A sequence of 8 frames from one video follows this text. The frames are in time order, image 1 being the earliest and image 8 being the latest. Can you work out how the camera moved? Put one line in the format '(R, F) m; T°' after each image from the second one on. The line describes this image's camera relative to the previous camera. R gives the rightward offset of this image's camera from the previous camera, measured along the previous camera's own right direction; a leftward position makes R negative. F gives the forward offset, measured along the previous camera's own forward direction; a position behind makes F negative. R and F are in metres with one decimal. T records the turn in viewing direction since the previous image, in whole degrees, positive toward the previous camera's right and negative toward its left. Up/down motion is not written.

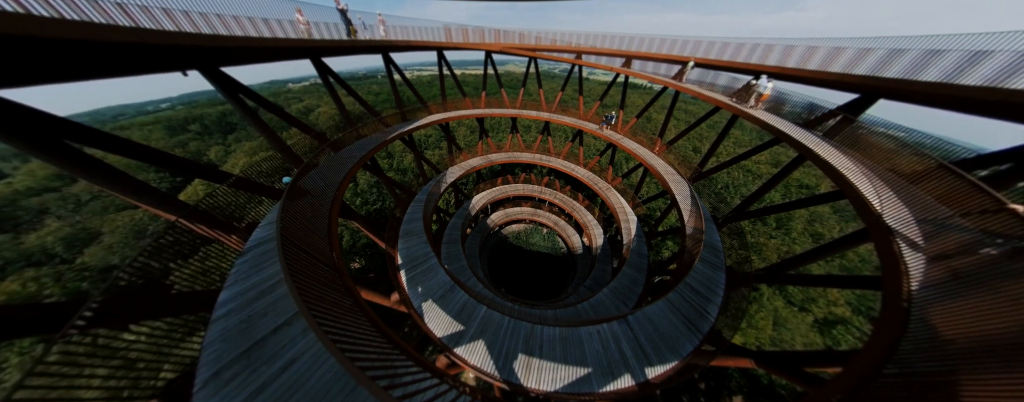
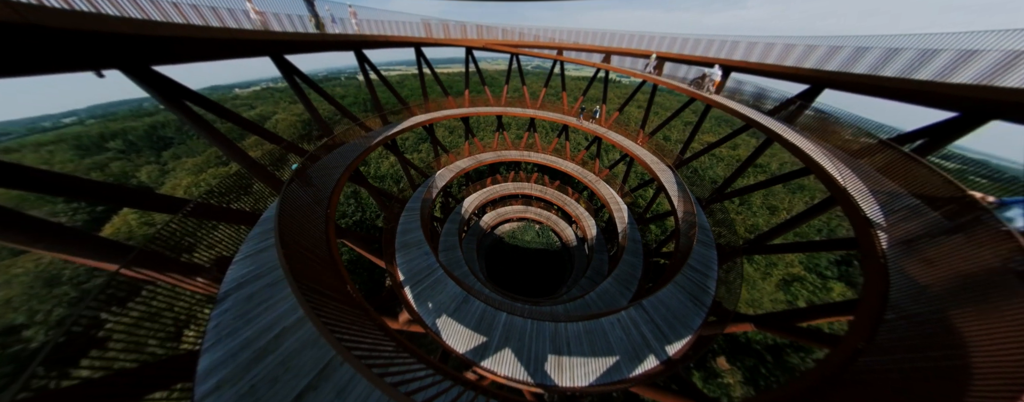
(-1.0, +0.1) m; +6°
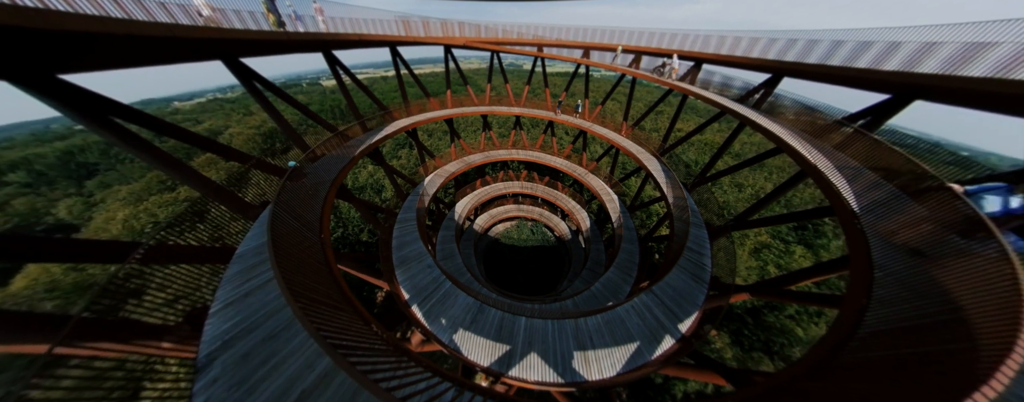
(-0.8, +0.1) m; +6°
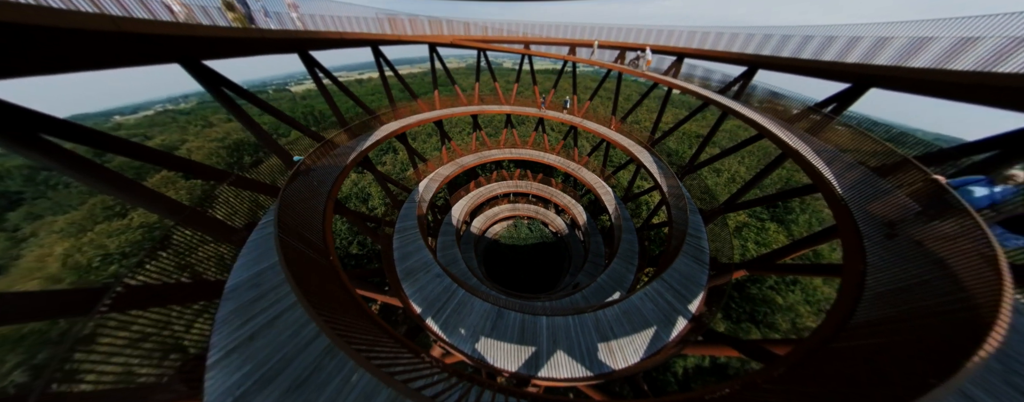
(-0.8, +0.1) m; +5°
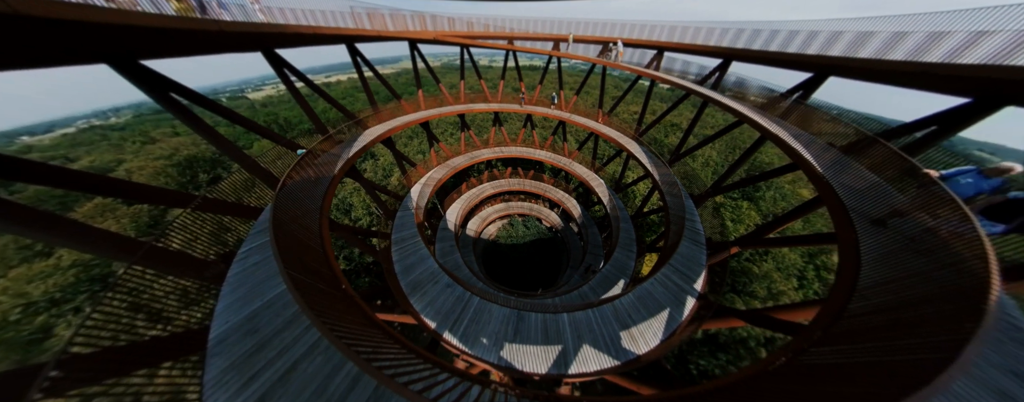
(-0.9, +0.2) m; +5°
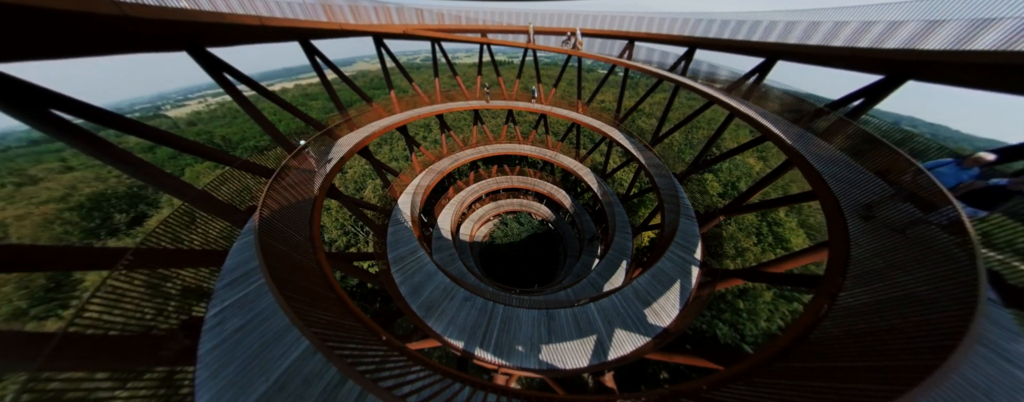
(-1.2, +0.3) m; +8°
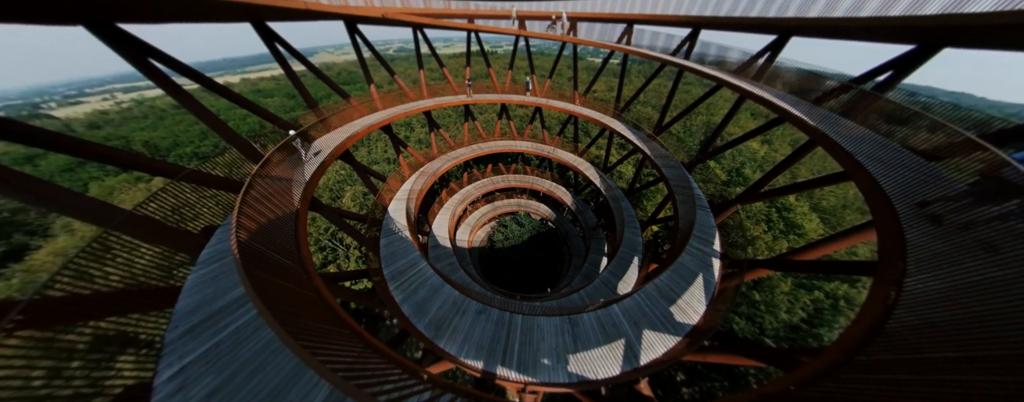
(-0.6, +0.8) m; +3°
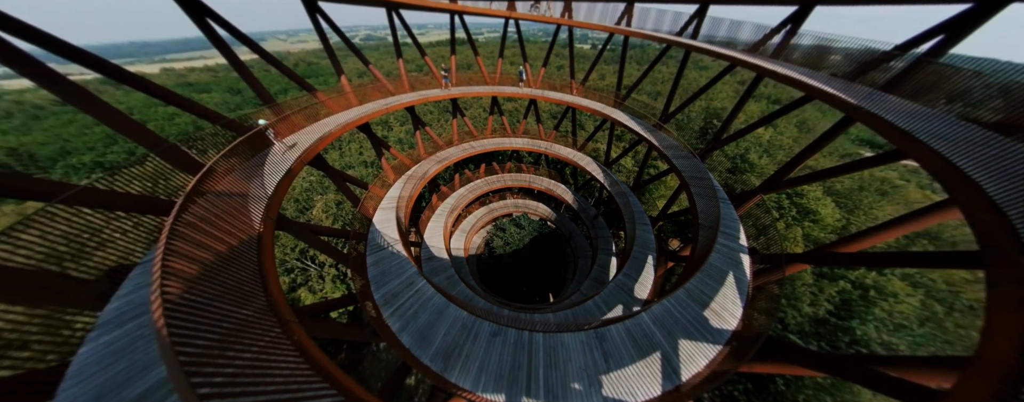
(-0.4, +1.0) m; +3°
